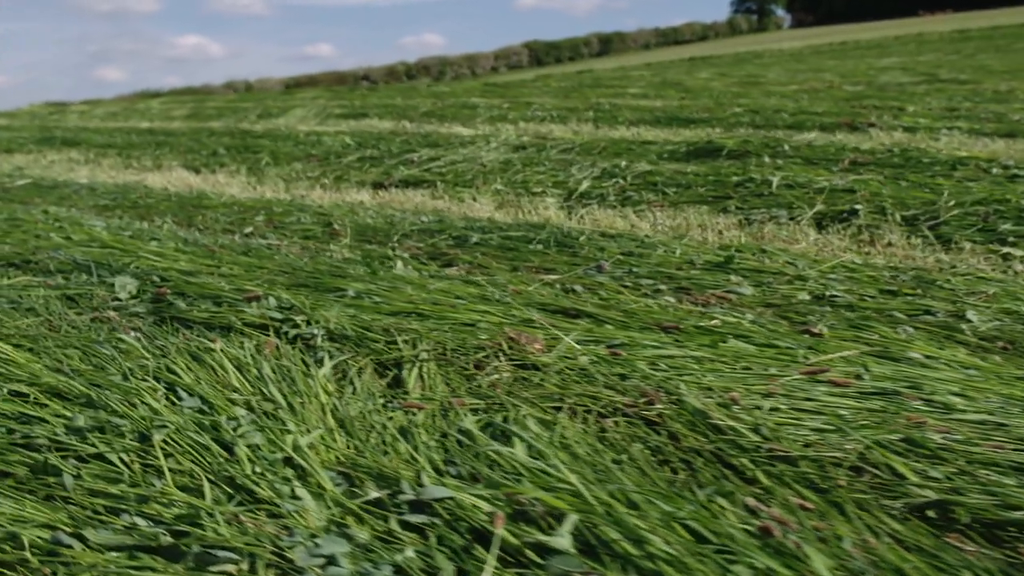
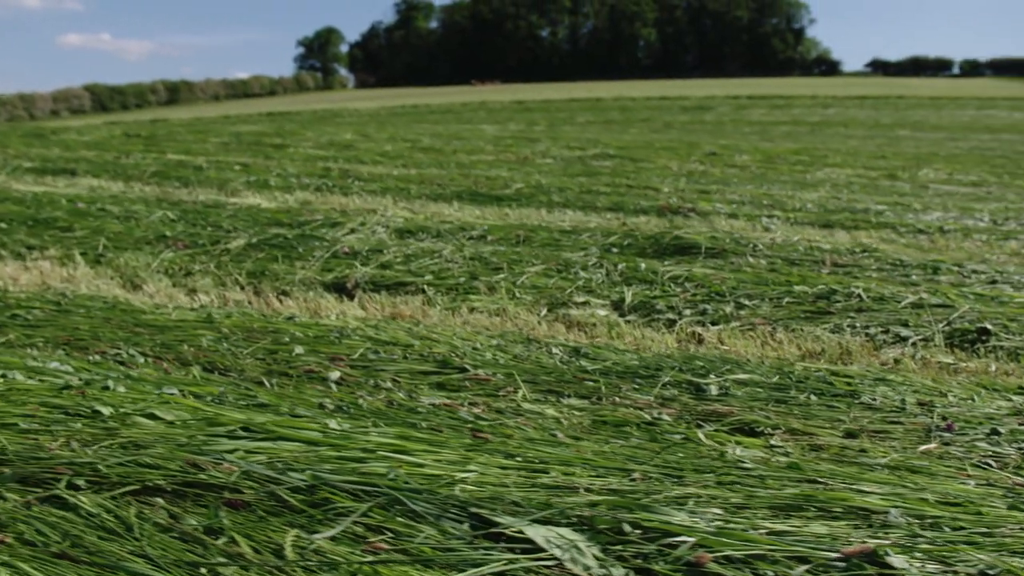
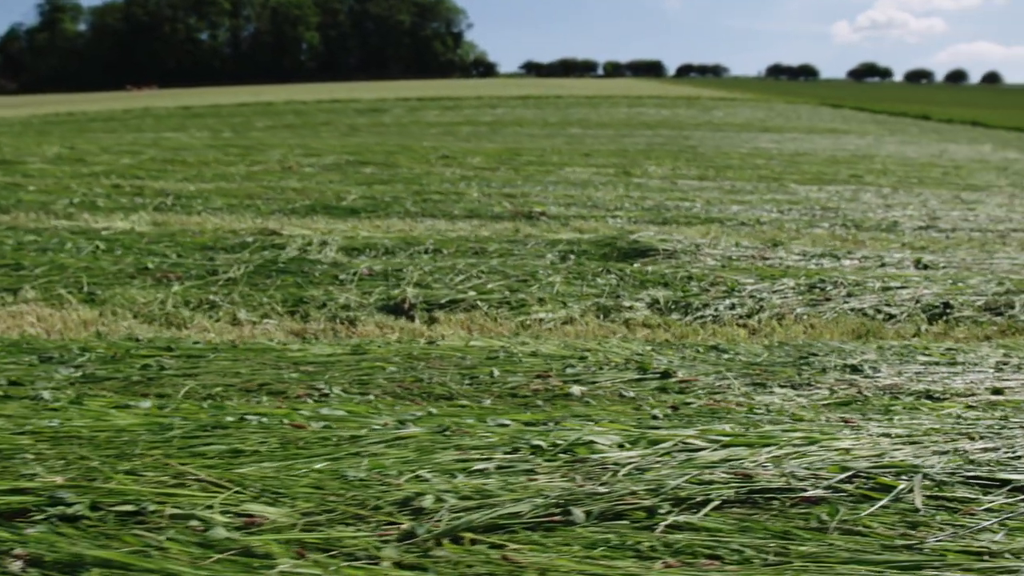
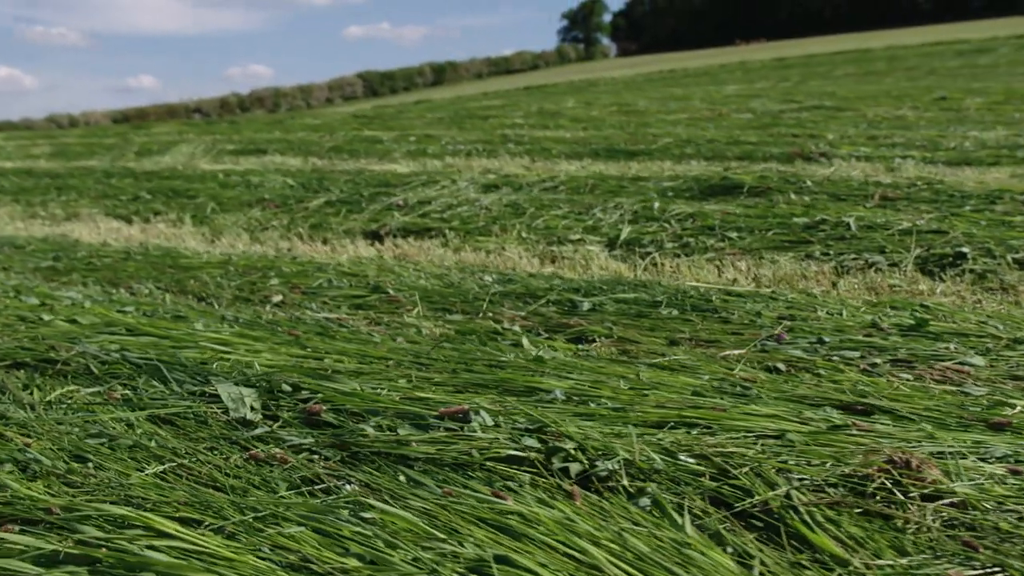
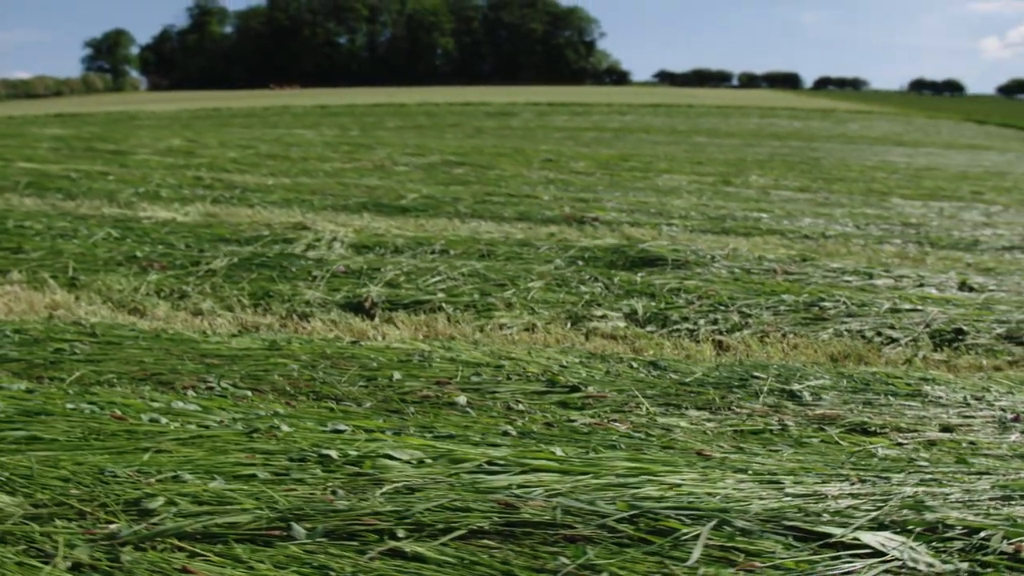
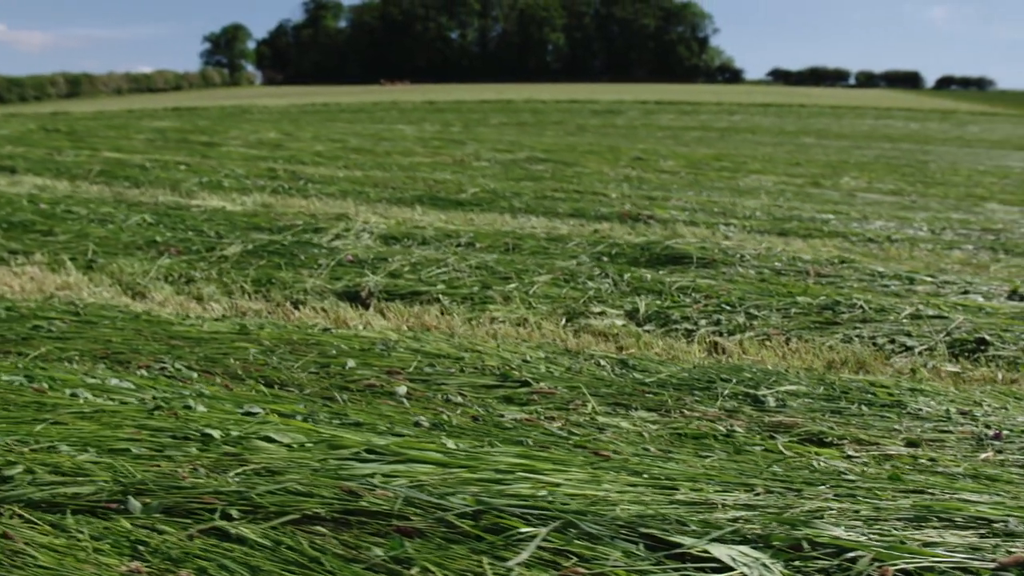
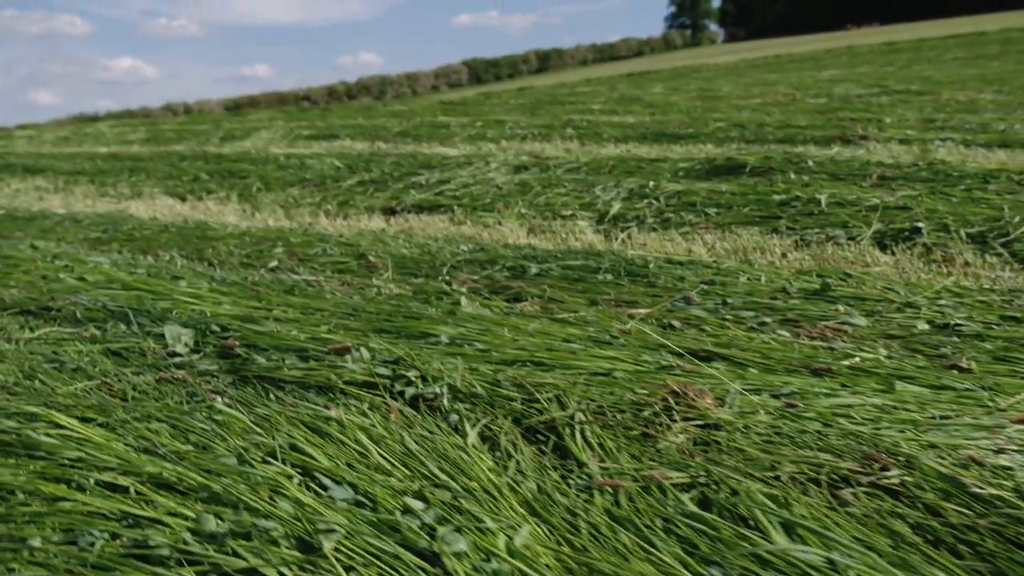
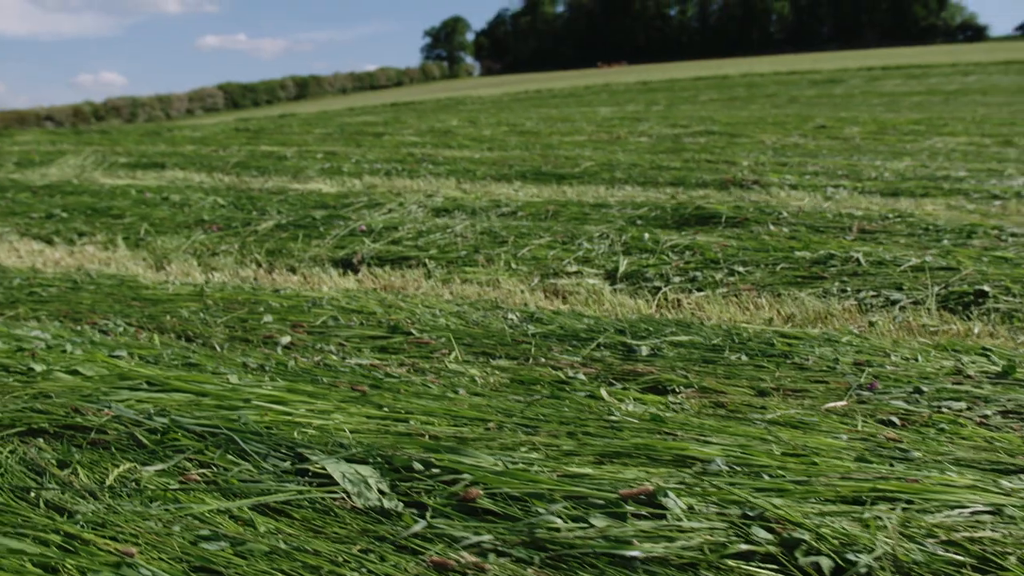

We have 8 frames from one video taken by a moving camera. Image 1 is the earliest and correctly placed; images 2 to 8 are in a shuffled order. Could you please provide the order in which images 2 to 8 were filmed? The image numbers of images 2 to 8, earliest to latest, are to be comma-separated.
7, 4, 8, 2, 6, 5, 3
